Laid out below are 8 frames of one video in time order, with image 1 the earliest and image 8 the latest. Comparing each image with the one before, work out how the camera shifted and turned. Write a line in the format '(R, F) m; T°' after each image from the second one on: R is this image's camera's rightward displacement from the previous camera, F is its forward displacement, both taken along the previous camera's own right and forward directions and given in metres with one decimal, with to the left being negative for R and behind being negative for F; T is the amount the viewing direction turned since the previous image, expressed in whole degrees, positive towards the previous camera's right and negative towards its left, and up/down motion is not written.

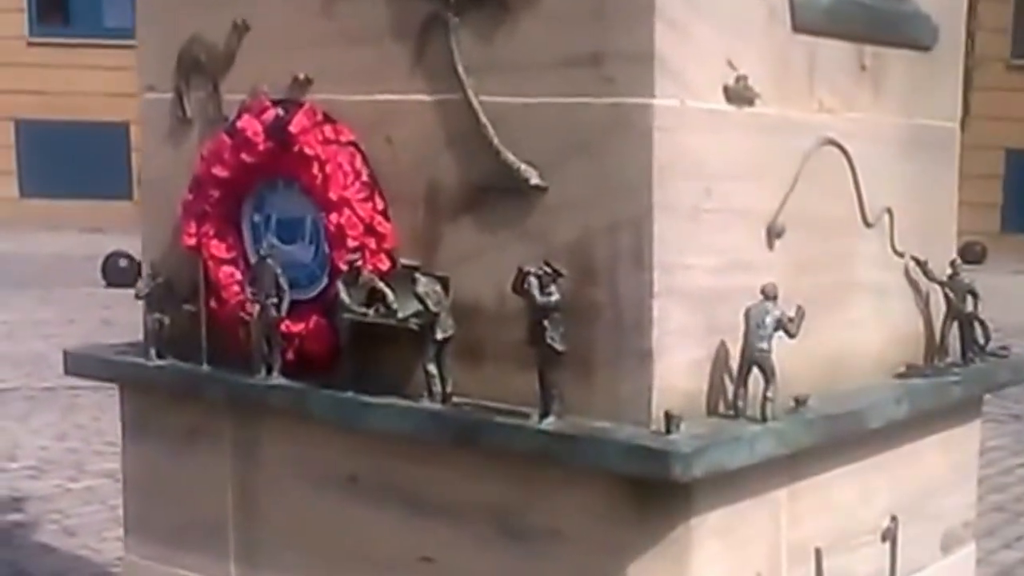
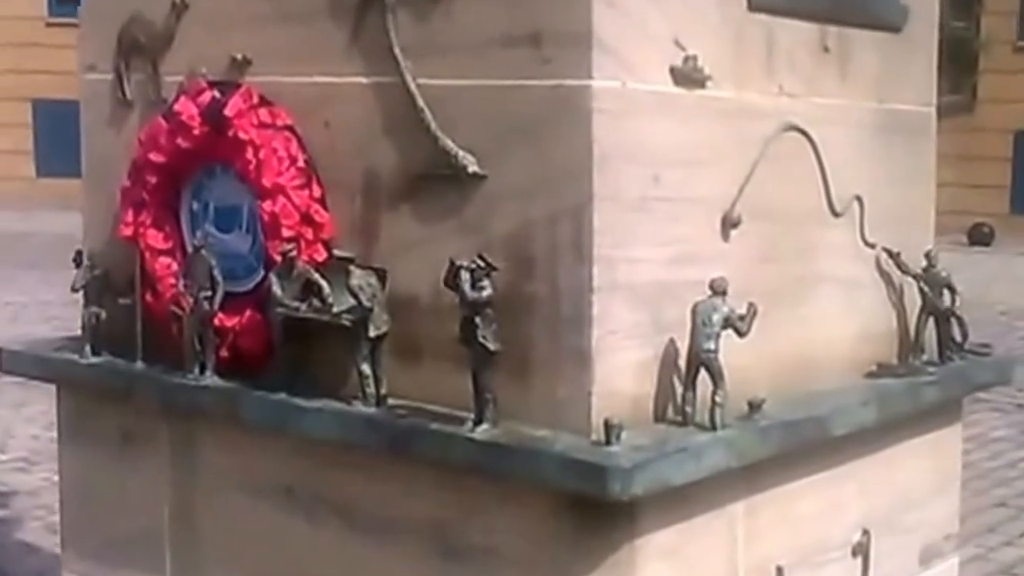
(+0.1, +0.2) m; -1°
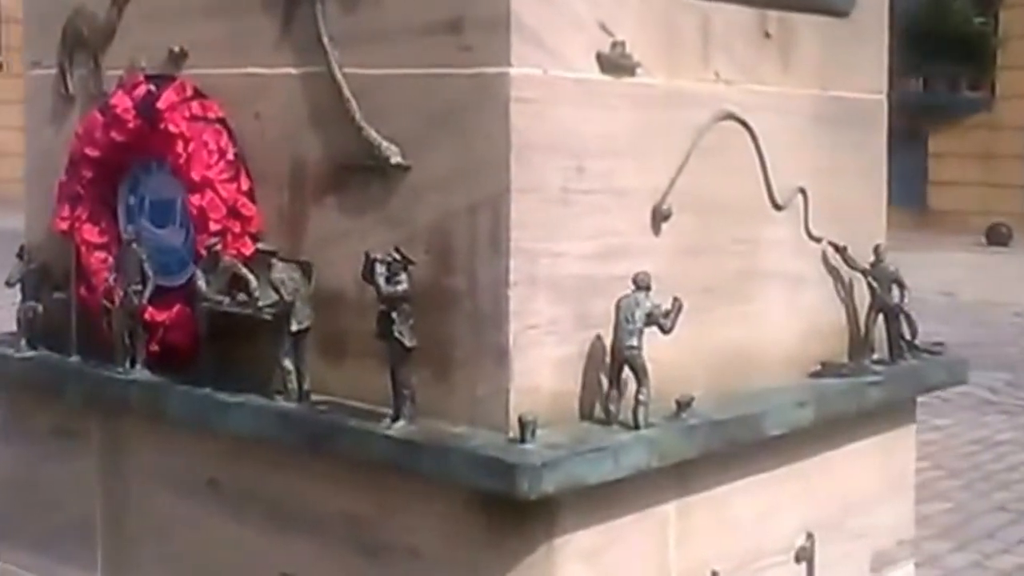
(+0.2, +0.1) m; -1°
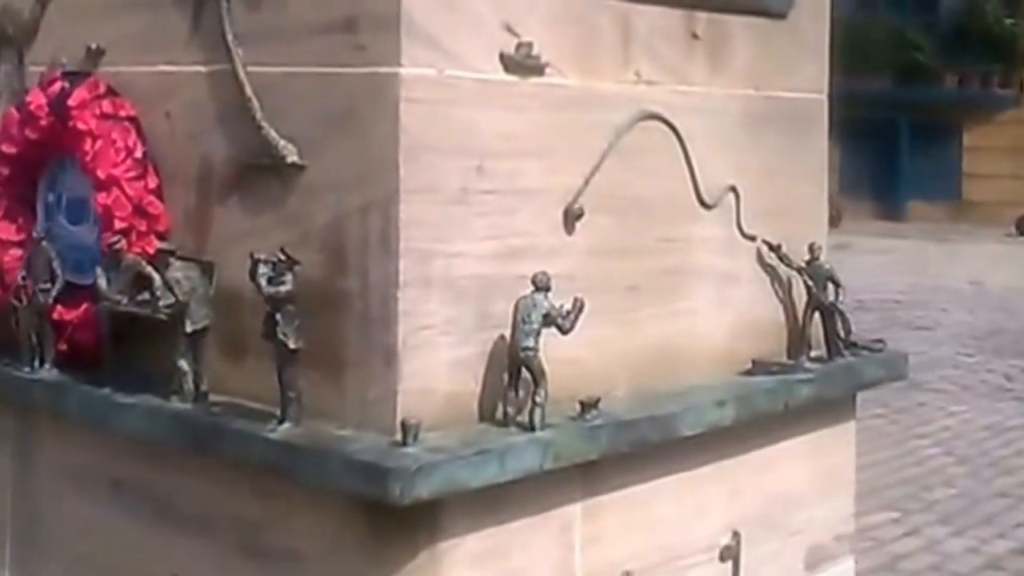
(+0.2, 0.0) m; -2°
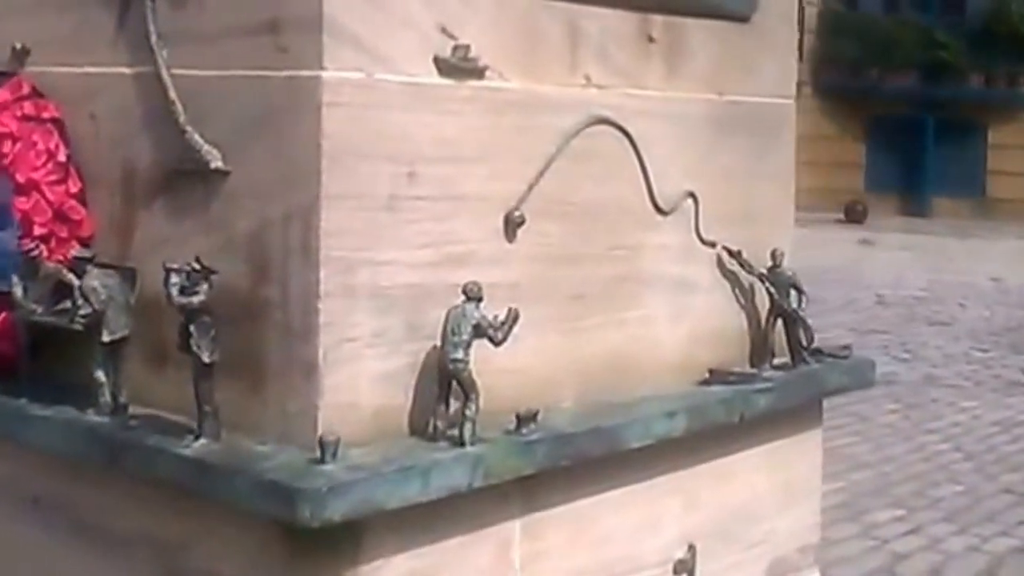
(+0.1, +0.1) m; -1°
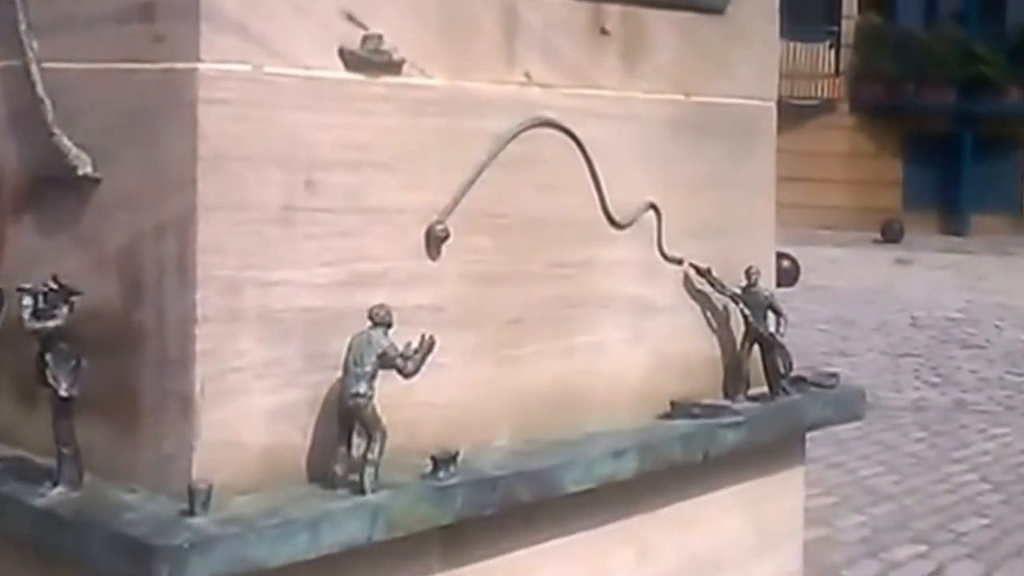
(+0.2, +0.3) m; -1°
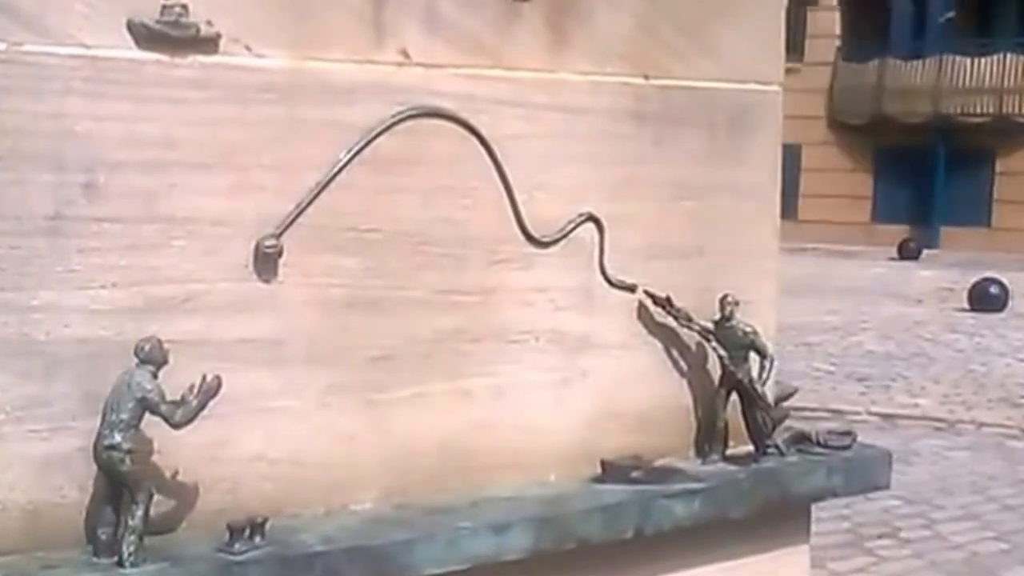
(+0.5, +0.5) m; -10°
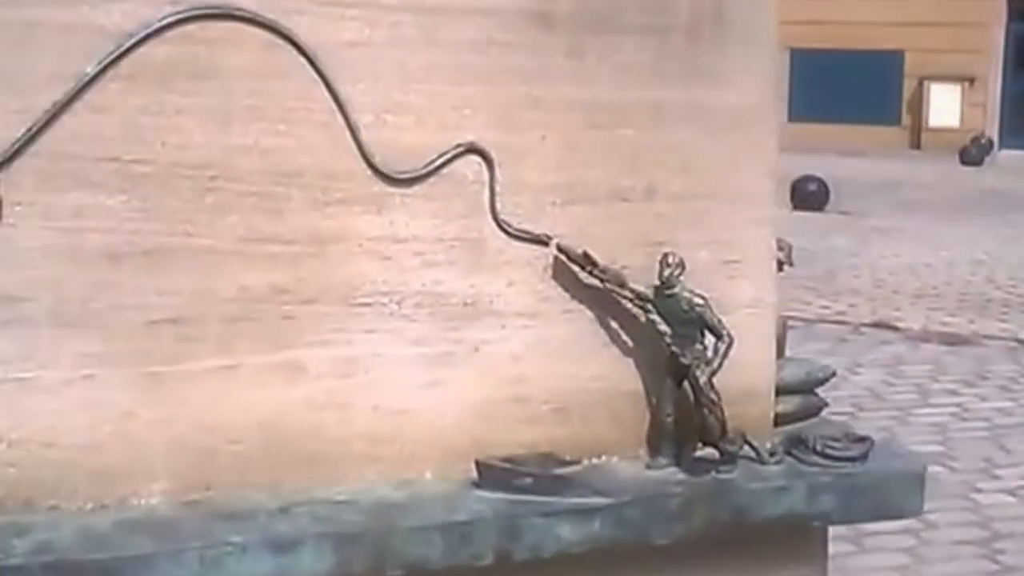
(+0.6, +0.5) m; -14°
